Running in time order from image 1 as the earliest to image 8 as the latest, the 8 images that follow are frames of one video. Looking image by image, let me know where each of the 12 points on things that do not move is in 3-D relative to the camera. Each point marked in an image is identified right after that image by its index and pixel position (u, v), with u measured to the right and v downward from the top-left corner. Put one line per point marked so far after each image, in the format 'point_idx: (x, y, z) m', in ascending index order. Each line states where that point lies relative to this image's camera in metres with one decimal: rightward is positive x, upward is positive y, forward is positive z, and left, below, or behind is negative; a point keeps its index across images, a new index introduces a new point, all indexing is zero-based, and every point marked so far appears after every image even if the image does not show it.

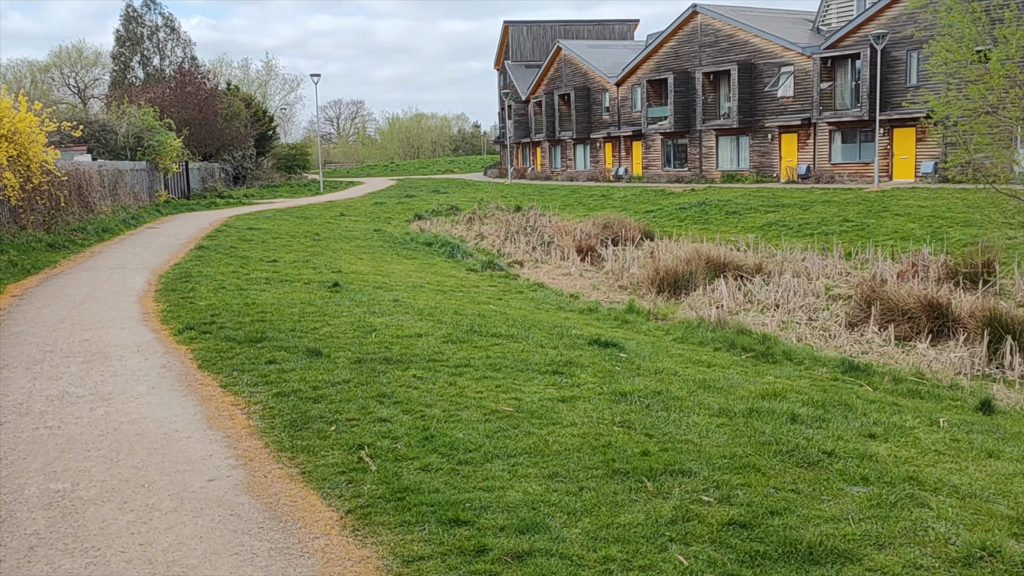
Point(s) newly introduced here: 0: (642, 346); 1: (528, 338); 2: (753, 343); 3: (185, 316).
0: (+1.0, -0.5, +7.2) m
1: (+0.1, -0.4, +6.7) m
2: (+2.1, -0.5, +8.0) m
3: (-2.7, -0.2, +7.3) m
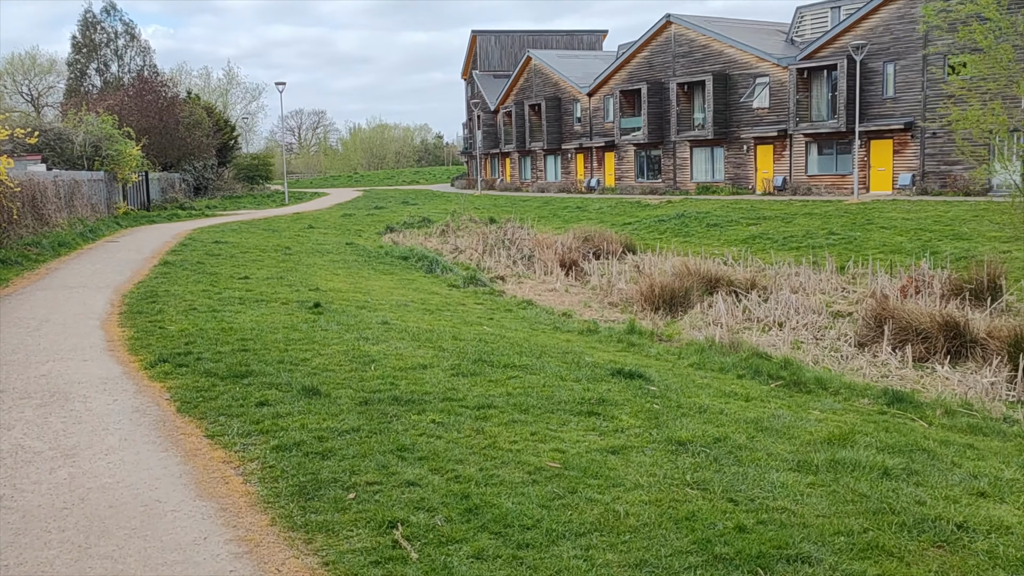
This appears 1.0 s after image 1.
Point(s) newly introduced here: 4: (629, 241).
0: (+1.1, -0.6, +6.5) m
1: (+0.2, -0.5, +6.0) m
2: (+2.2, -0.7, +7.4) m
3: (-2.6, -0.4, +6.6) m
4: (+2.5, +1.0, +19.6) m
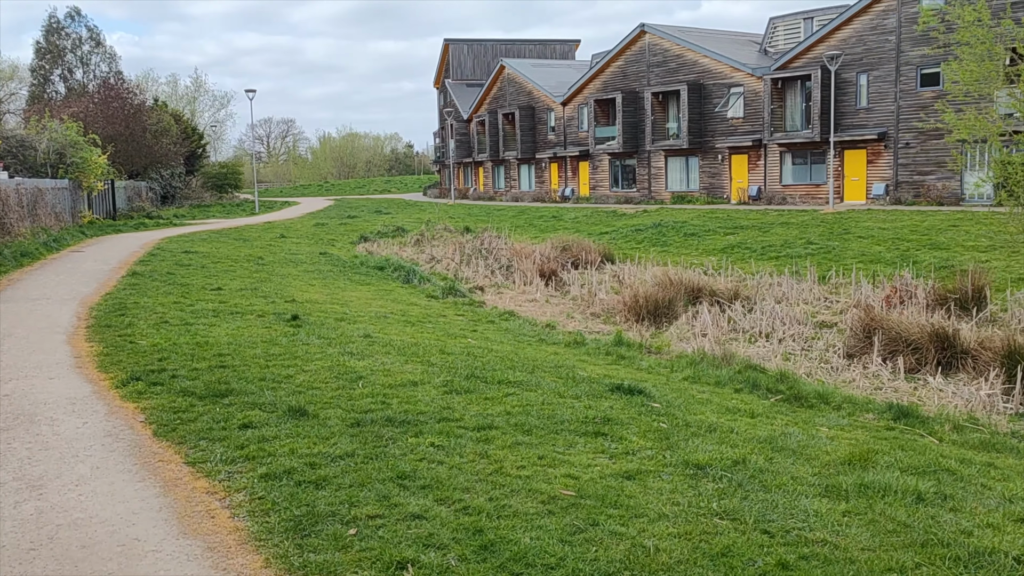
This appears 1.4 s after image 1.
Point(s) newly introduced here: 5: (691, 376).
0: (+1.1, -0.7, +6.3) m
1: (+0.2, -0.6, +5.7) m
2: (+2.1, -0.8, +7.2) m
3: (-2.6, -0.5, +6.2) m
4: (+2.0, +0.8, +19.4) m
5: (+1.5, -0.7, +7.5) m
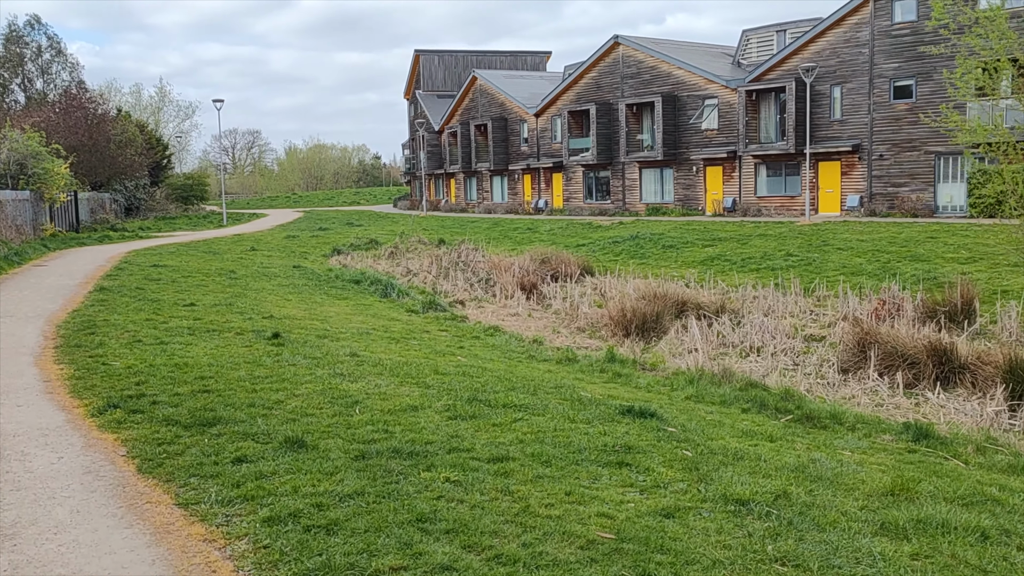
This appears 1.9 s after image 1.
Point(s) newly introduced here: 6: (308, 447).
0: (+1.1, -0.8, +6.0) m
1: (+0.2, -0.7, +5.4) m
2: (+2.1, -0.9, +7.0) m
3: (-2.6, -0.6, +5.8) m
4: (+1.6, +0.5, +19.1) m
5: (+1.5, -0.9, +7.2) m
6: (-1.0, -0.7, +4.2) m
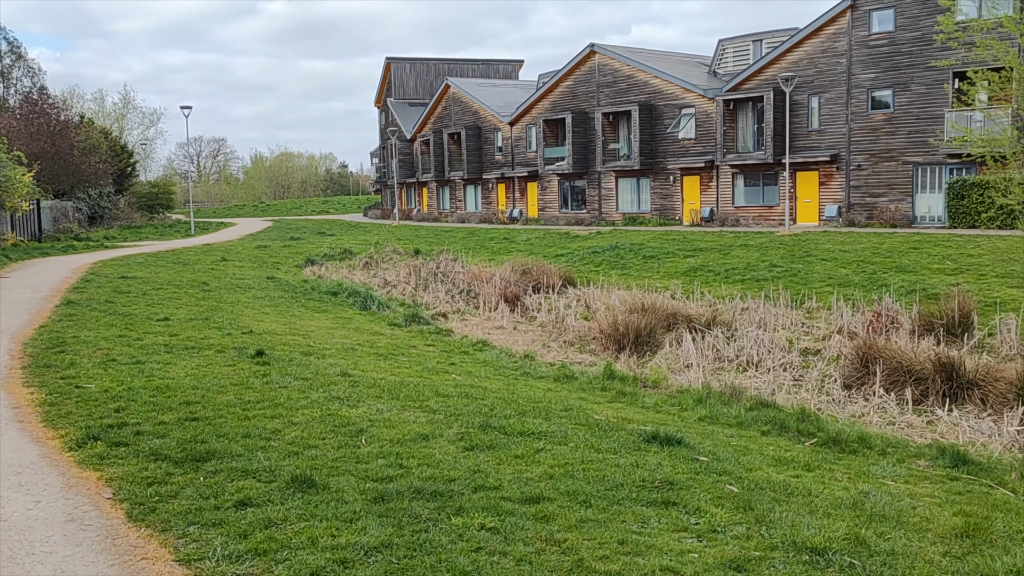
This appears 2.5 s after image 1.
0: (+1.1, -0.9, +5.6) m
1: (+0.3, -0.8, +5.0) m
2: (+2.1, -1.0, +6.6) m
3: (-2.5, -0.7, +5.3) m
4: (+1.2, +0.3, +18.8) m
5: (+1.5, -1.0, +6.8) m
6: (-0.8, -0.8, +3.8) m
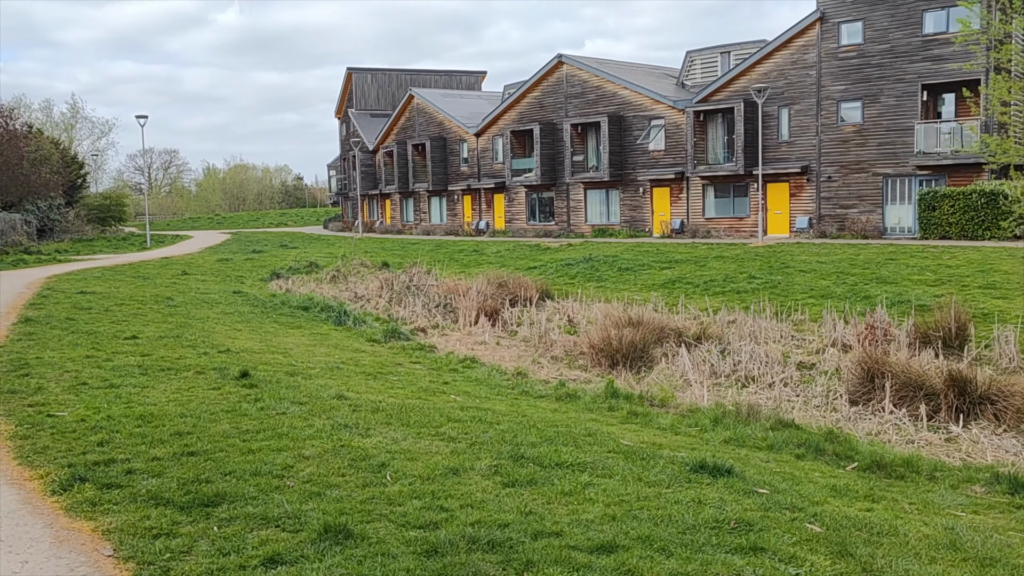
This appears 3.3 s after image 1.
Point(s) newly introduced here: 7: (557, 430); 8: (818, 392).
0: (+1.3, -1.0, +5.2) m
1: (+0.5, -0.9, +4.6) m
2: (+2.2, -1.1, +6.3) m
3: (-2.4, -0.8, +4.7) m
4: (+0.7, 0.0, +18.4) m
5: (+1.6, -1.1, +6.4) m
6: (-0.6, -0.9, +3.3) m
7: (+0.3, -0.9, +5.9) m
8: (+3.3, -1.1, +9.6) m
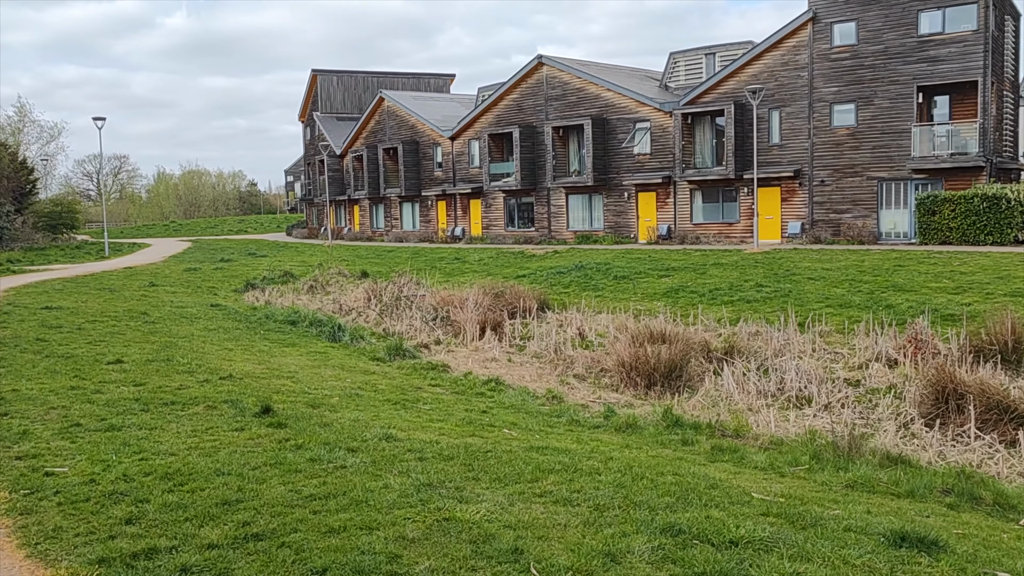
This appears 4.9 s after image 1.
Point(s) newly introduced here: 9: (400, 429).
0: (+1.9, -1.1, +4.3) m
1: (+1.1, -1.0, +3.6) m
2: (+2.8, -1.2, +5.4) m
3: (-1.7, -1.0, +3.6) m
4: (+0.6, -0.2, +17.4) m
5: (+2.1, -1.2, +5.5) m
6: (+0.1, -1.0, +2.2) m
7: (+0.9, -1.0, +4.9) m
8: (+3.6, -1.2, +8.8) m
9: (-0.8, -1.0, +6.4) m
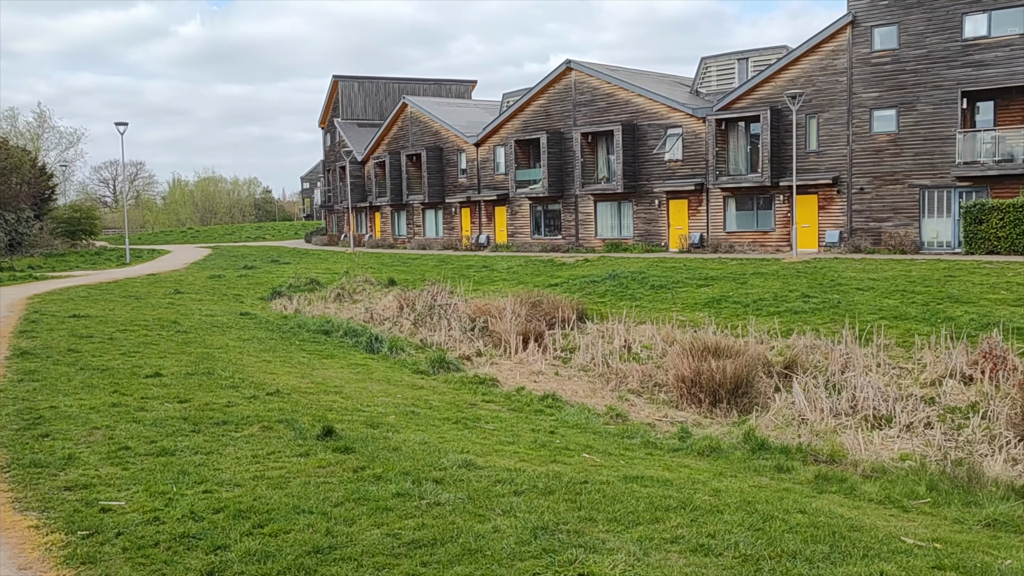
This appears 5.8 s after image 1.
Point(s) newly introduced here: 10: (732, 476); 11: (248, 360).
0: (+2.4, -1.2, +3.7) m
1: (+1.6, -1.1, +3.0) m
2: (+3.3, -1.3, +4.8) m
3: (-1.2, -1.0, +3.0) m
4: (+1.3, -0.4, +16.8) m
5: (+2.7, -1.3, +4.9) m
6: (+0.6, -1.1, +1.7) m
7: (+1.4, -1.1, +4.3) m
8: (+4.2, -1.3, +8.1) m
9: (-0.3, -1.1, +5.9) m
10: (+1.5, -1.2, +5.9) m
11: (-3.0, -0.8, +10.2) m
